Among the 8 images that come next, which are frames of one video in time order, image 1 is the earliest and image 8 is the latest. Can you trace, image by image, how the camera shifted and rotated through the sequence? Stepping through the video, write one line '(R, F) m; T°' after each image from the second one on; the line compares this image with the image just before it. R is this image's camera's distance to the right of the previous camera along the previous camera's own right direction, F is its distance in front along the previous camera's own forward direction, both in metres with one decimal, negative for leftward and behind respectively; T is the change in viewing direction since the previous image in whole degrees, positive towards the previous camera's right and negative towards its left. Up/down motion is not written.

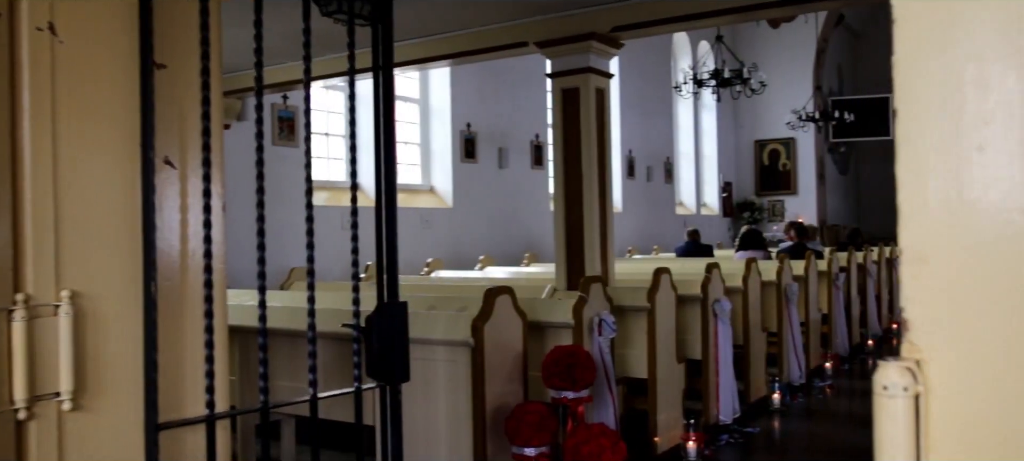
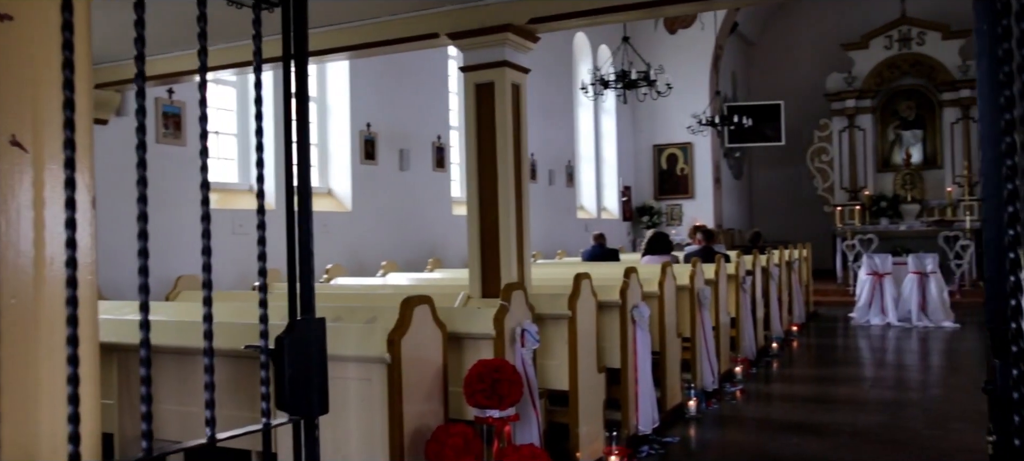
(-0.1, +0.3) m; +7°
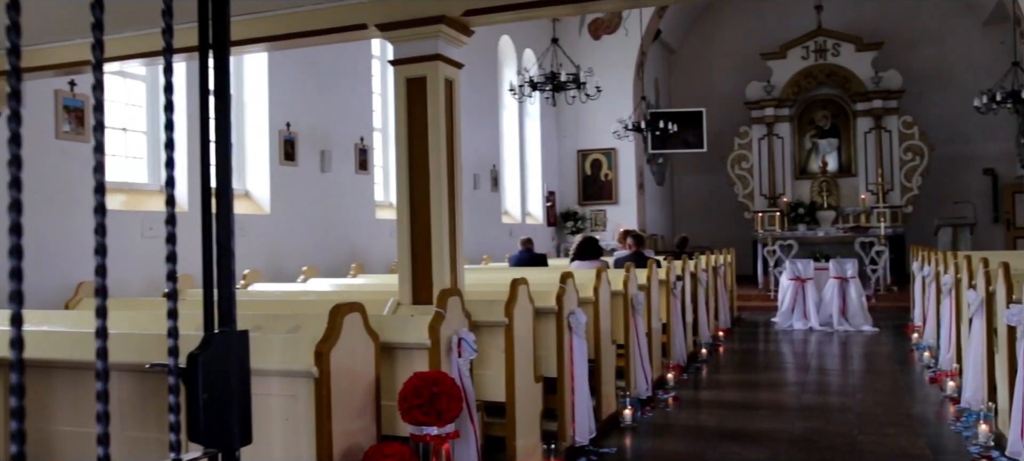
(-0.1, +0.2) m; +5°
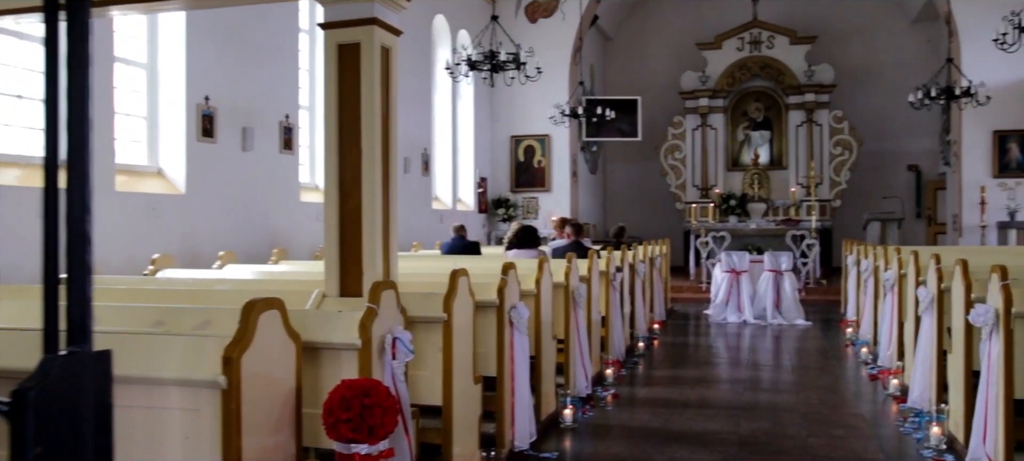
(-0.1, +0.4) m; +5°
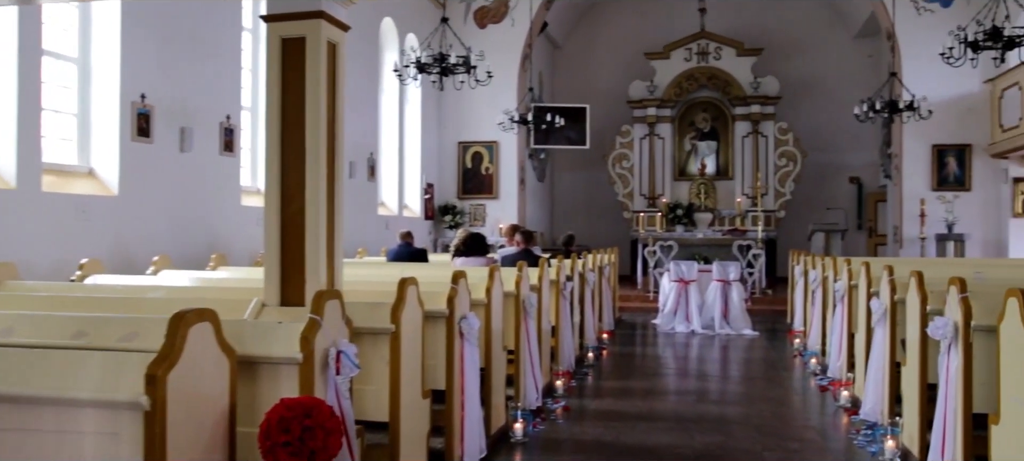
(0.0, +0.2) m; +3°
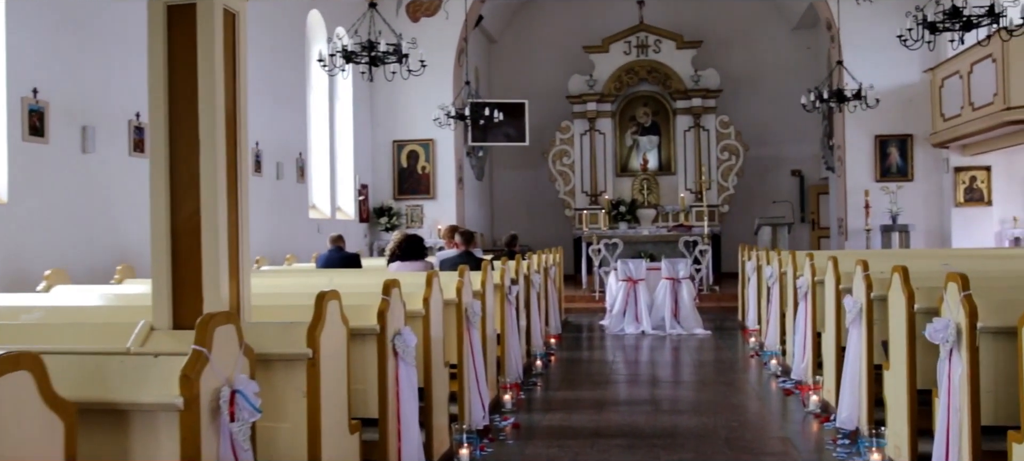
(0.0, +0.6) m; +4°
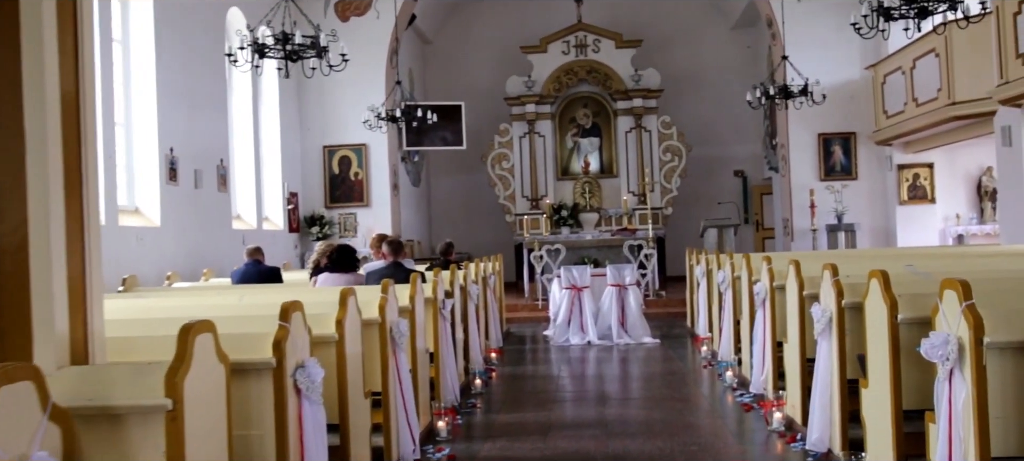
(+0.1, +0.6) m; +4°
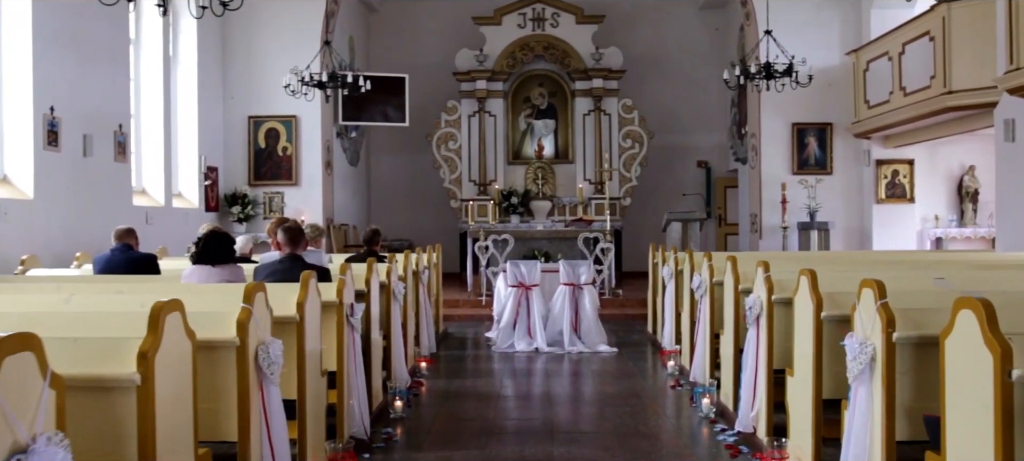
(+0.1, +1.3) m; +3°
